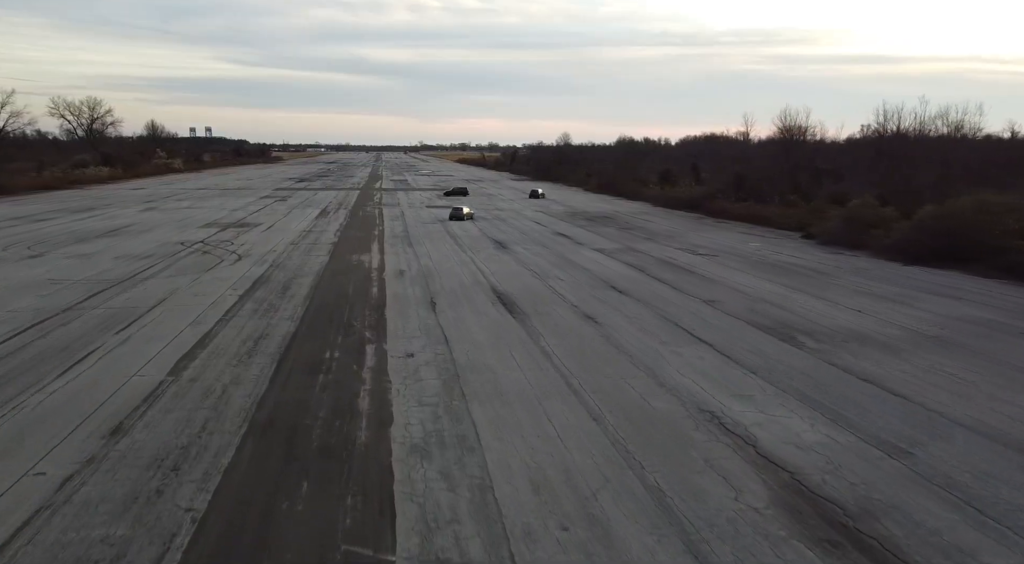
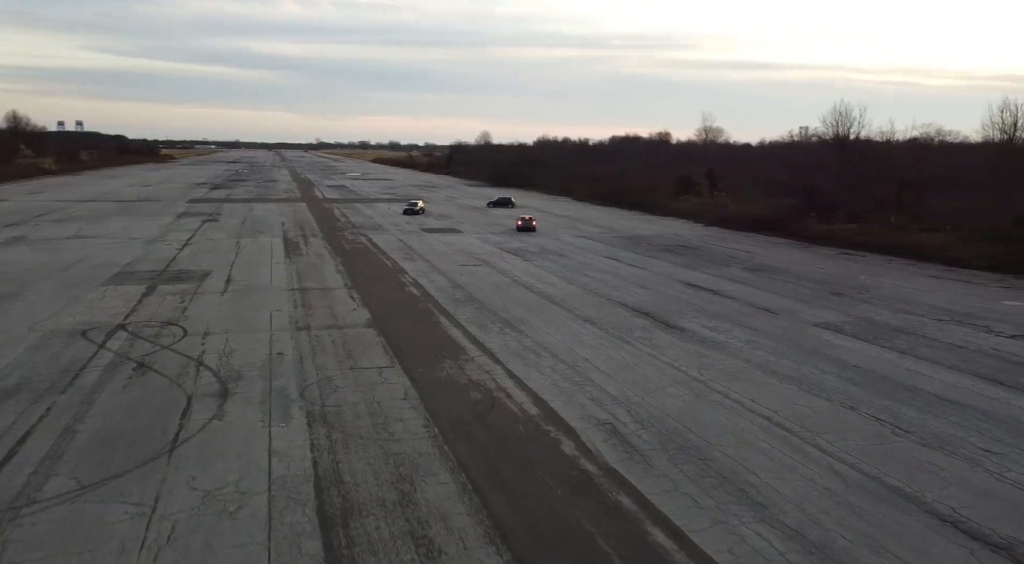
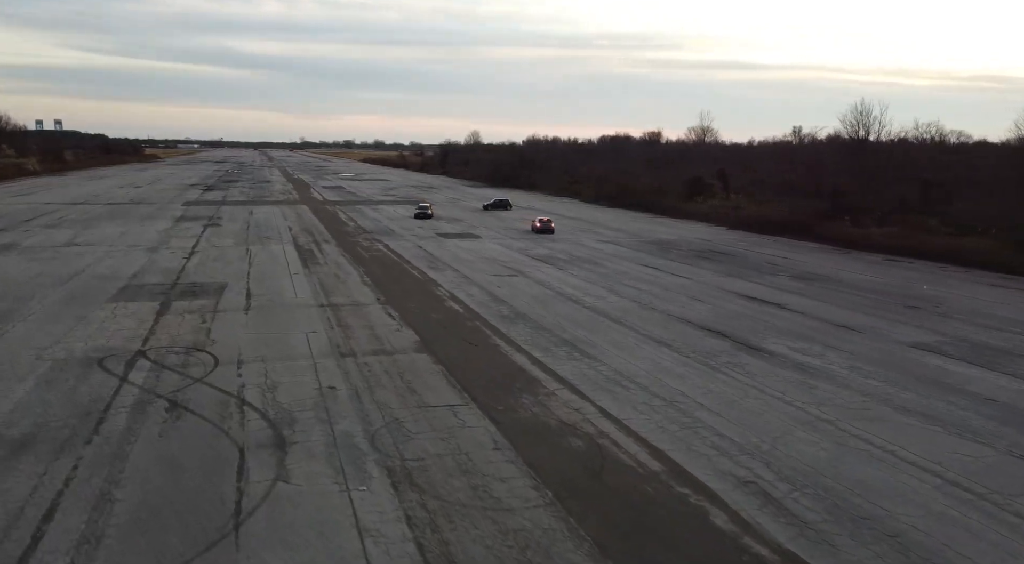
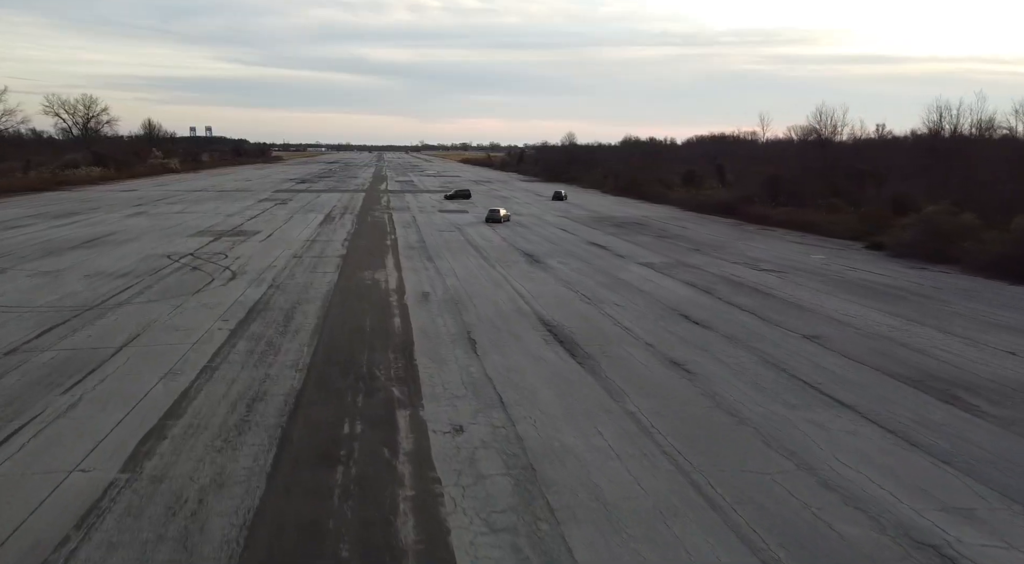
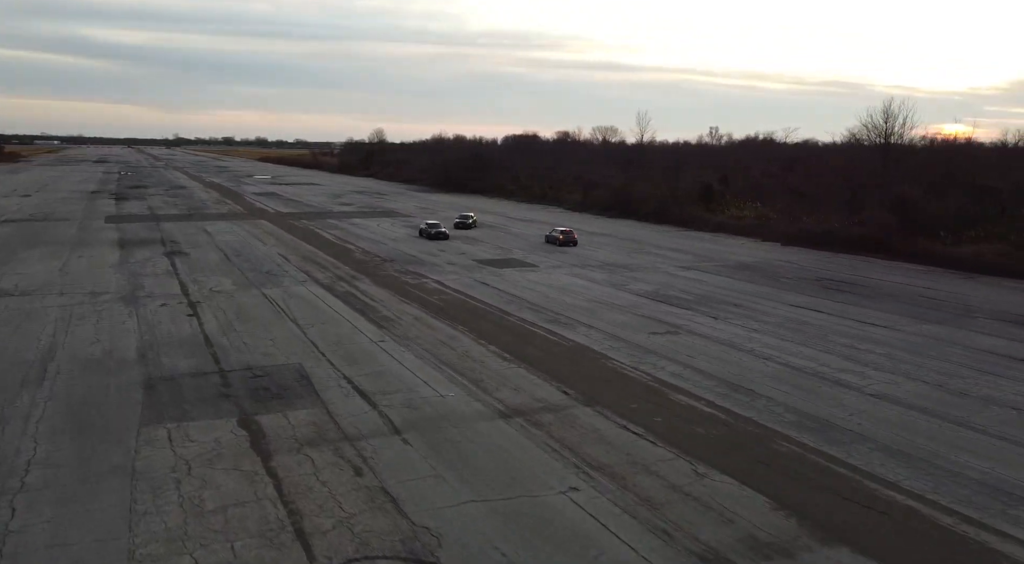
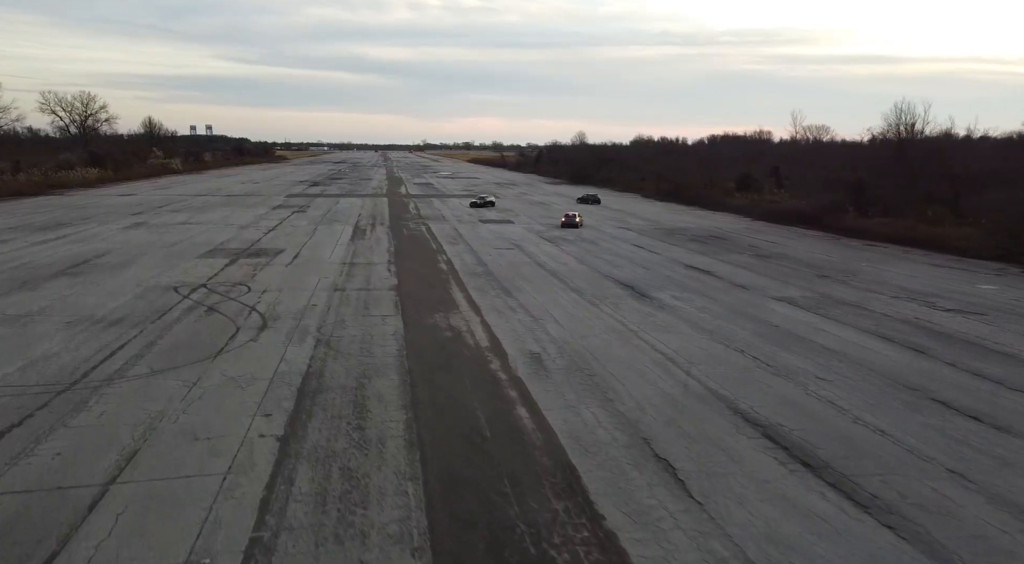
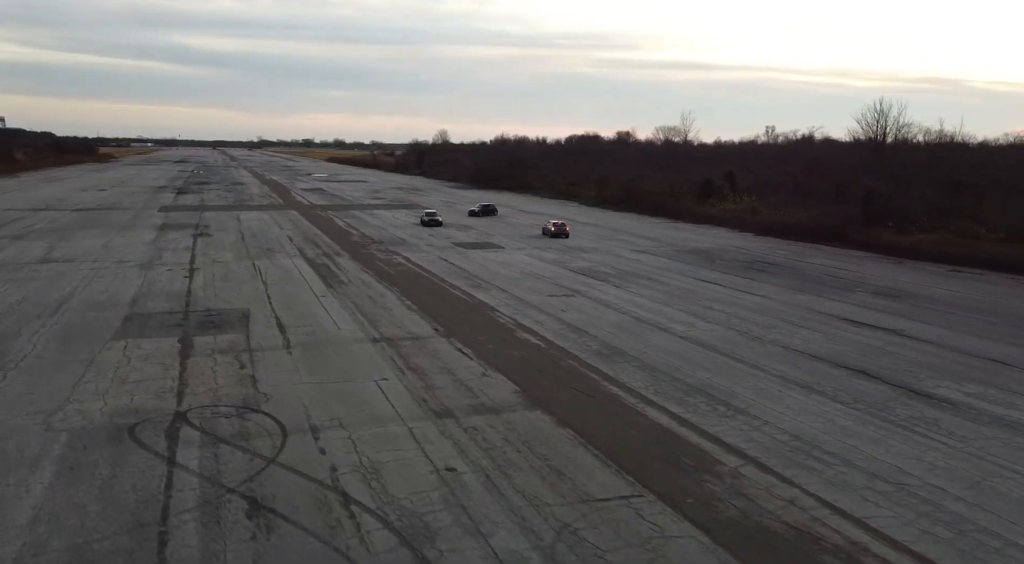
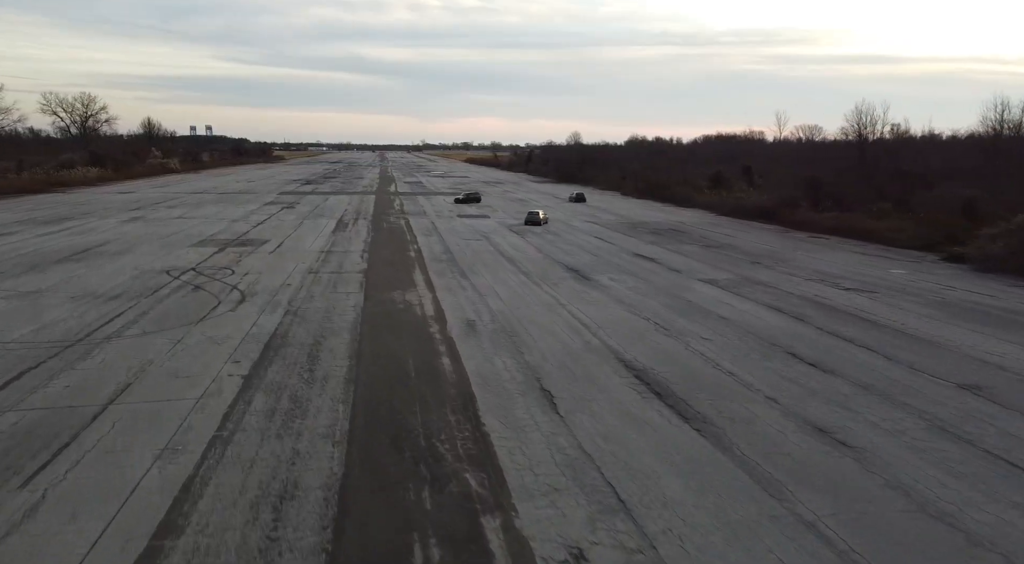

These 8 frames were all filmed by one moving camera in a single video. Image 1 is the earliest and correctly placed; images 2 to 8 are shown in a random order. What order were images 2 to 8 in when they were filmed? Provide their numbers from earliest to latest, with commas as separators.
4, 8, 6, 2, 3, 7, 5
